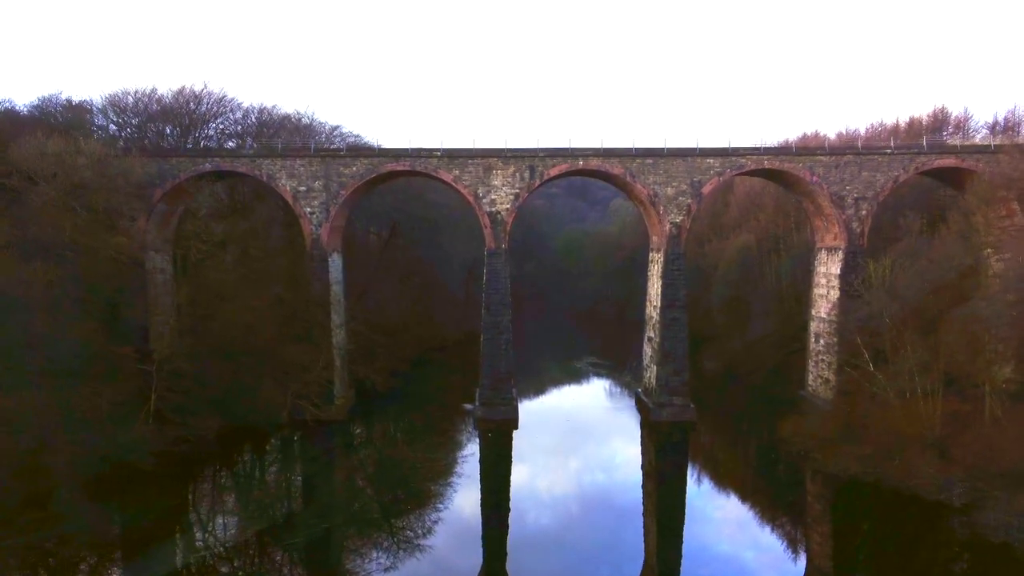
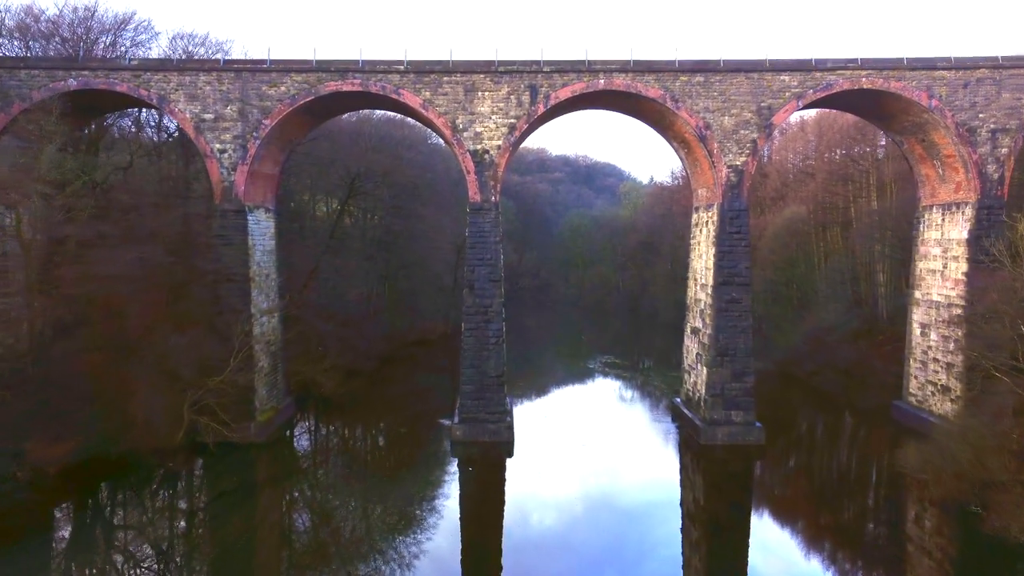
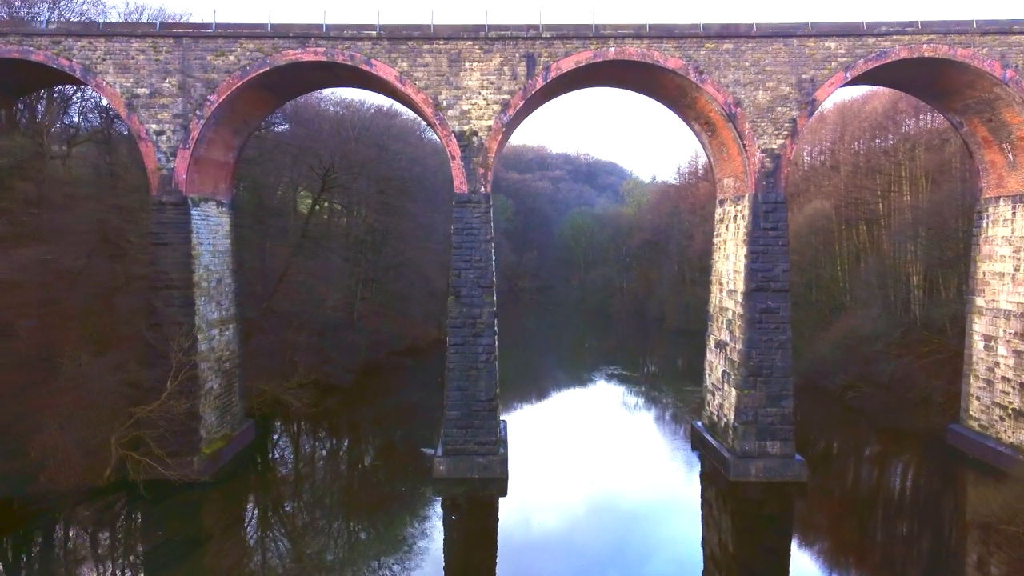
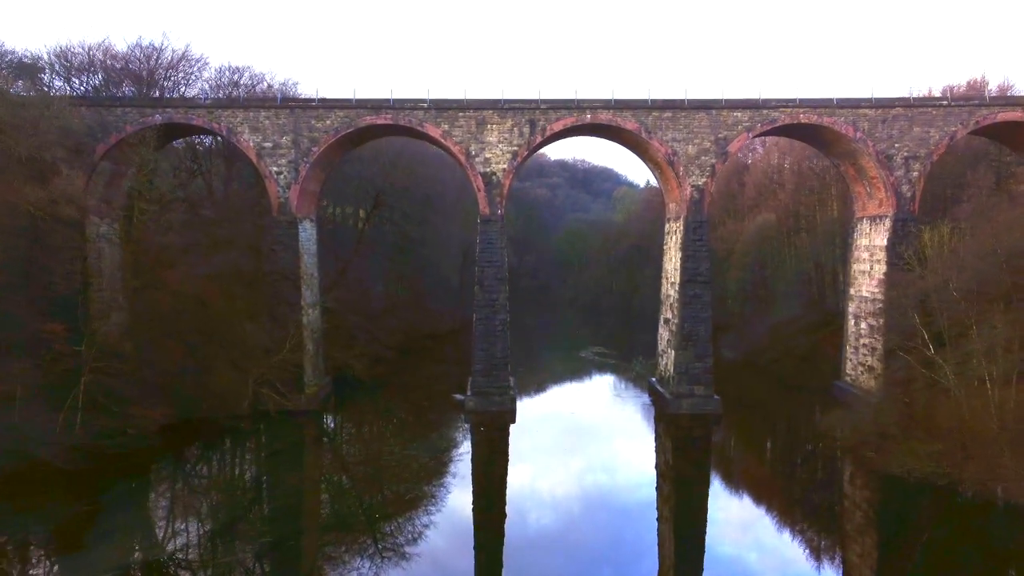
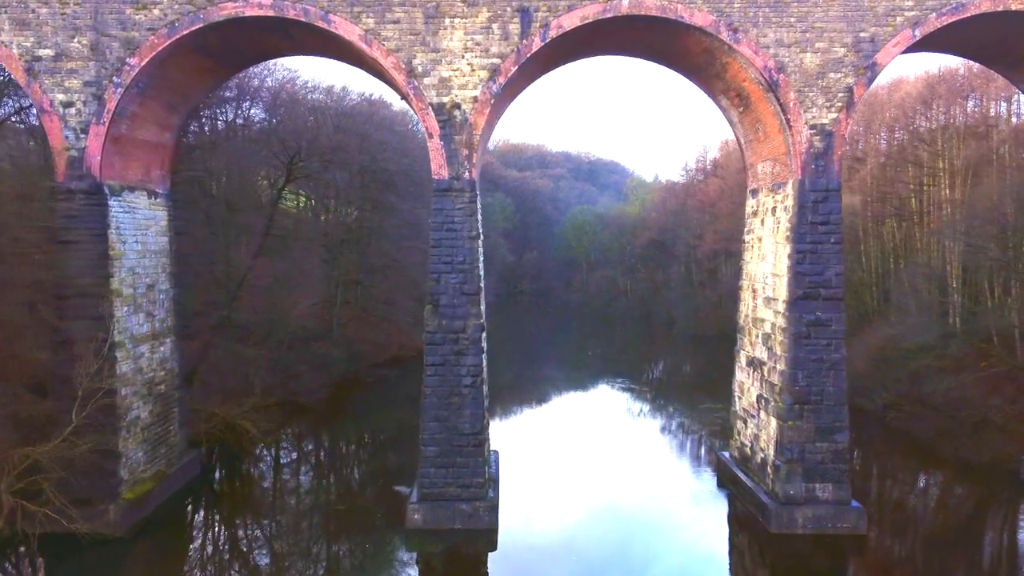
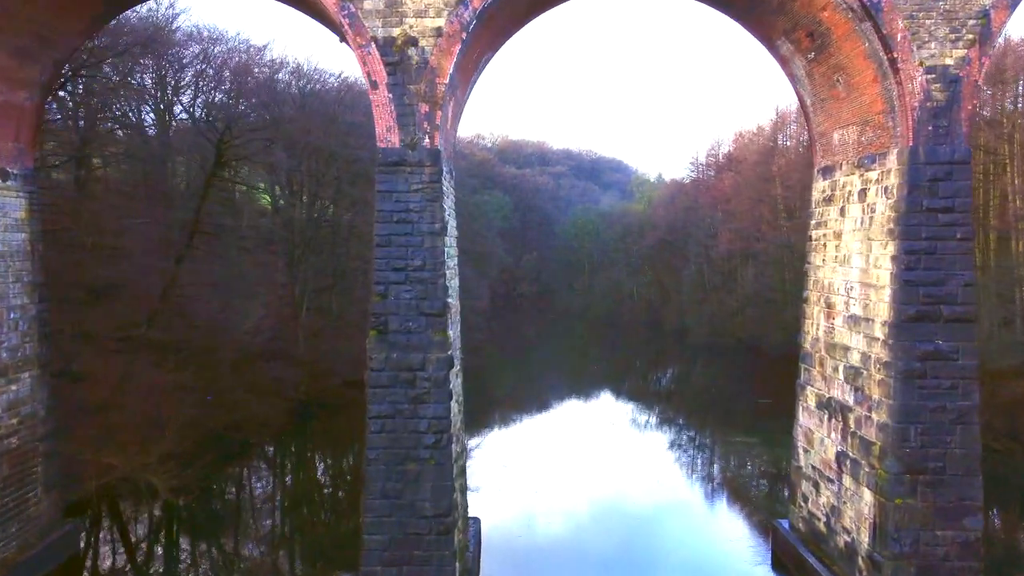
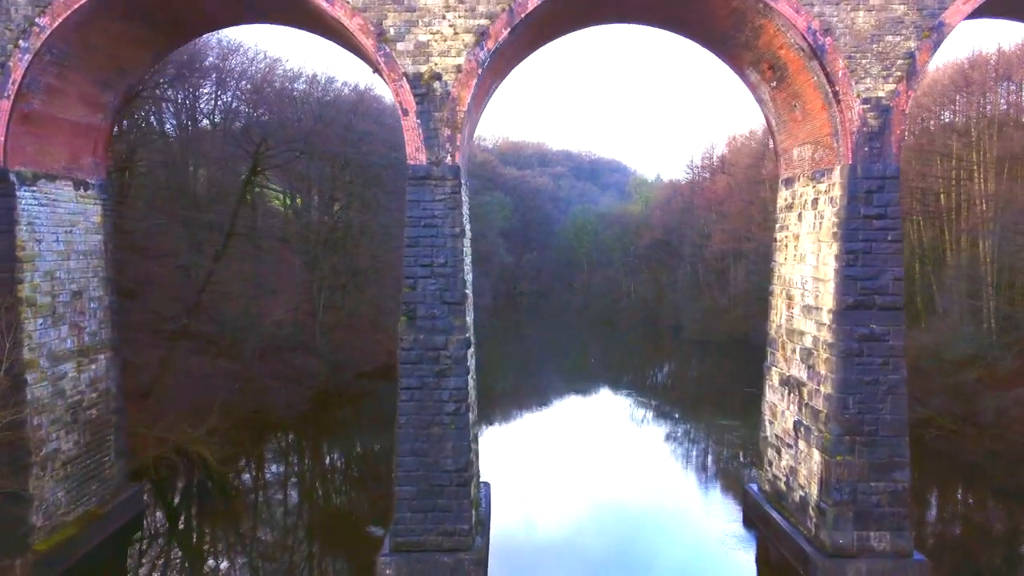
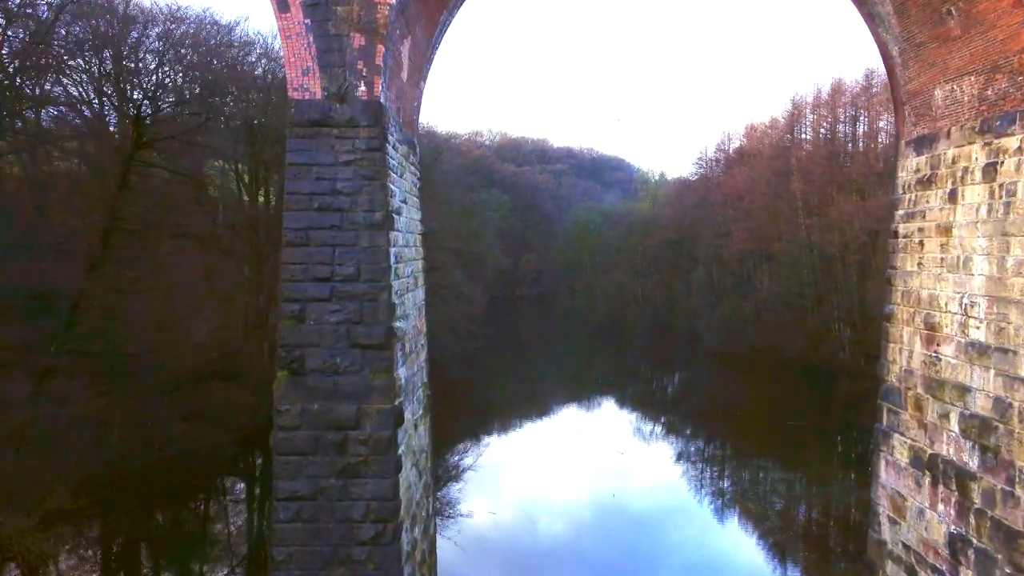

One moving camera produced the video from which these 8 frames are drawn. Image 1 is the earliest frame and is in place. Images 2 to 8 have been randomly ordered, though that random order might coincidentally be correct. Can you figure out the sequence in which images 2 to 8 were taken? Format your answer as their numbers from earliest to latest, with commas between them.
4, 2, 3, 5, 7, 6, 8
